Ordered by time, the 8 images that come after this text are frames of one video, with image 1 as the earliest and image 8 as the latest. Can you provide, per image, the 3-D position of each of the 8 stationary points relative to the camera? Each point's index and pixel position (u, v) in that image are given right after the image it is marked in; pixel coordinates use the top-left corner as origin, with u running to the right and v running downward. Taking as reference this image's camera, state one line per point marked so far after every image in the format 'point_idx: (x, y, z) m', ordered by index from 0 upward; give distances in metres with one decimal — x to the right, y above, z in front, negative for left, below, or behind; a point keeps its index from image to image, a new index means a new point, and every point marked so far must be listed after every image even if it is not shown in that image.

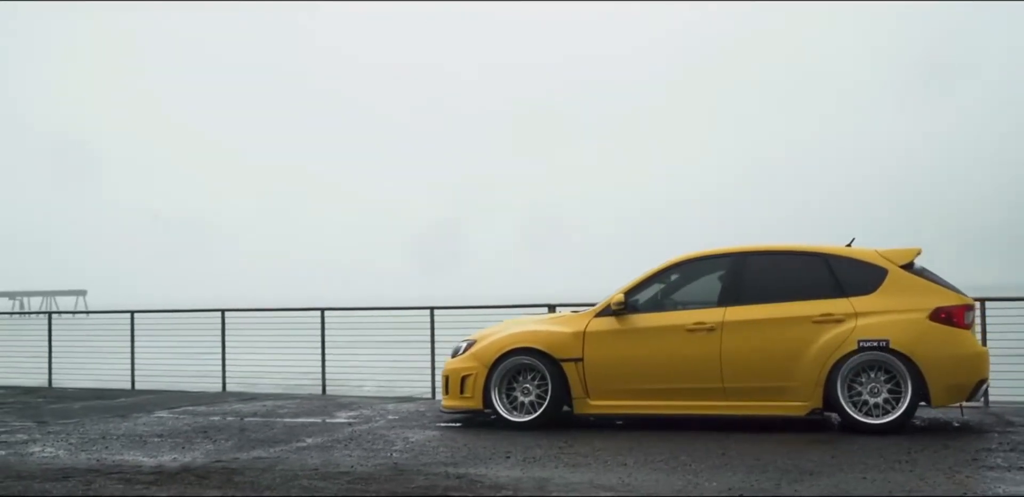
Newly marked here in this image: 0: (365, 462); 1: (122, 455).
0: (-1.0, -1.4, +6.5) m
1: (-2.9, -1.5, +7.2) m
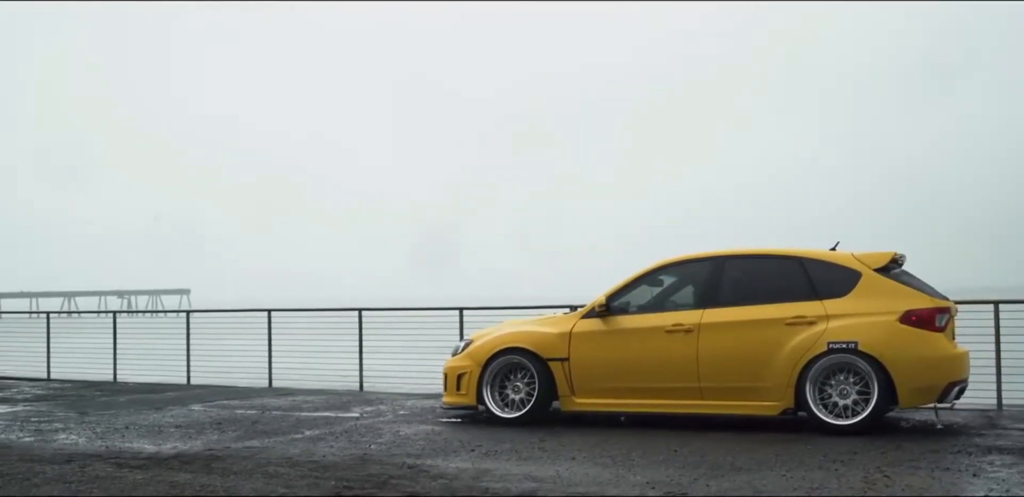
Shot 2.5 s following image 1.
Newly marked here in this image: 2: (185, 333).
0: (-1.3, -1.5, +7.1) m
1: (-3.1, -1.6, +7.9) m
2: (-6.0, -1.6, +18.0) m
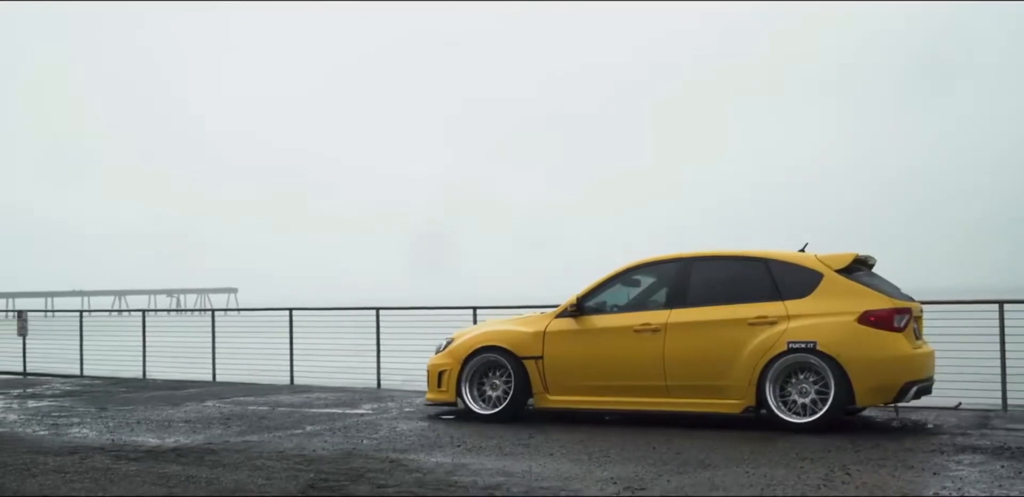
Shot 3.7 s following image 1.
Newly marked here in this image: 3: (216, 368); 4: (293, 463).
0: (-1.4, -1.5, +7.4) m
1: (-3.1, -1.6, +8.2) m
2: (-5.7, -1.6, +18.5) m
3: (-5.3, -2.1, +17.7) m
4: (-1.5, -1.4, +6.6) m
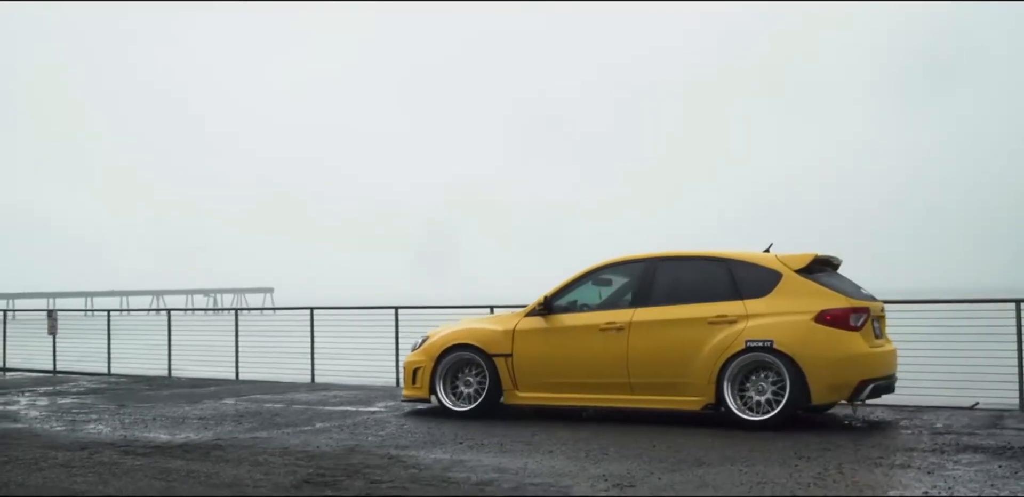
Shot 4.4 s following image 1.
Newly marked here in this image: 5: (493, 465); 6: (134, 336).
0: (-1.4, -1.5, +7.5) m
1: (-3.1, -1.6, +8.4) m
2: (-5.3, -1.6, +18.8) m
3: (-5.0, -2.1, +17.9) m
4: (-1.5, -1.4, +6.7) m
5: (-0.1, -1.4, +6.4) m
6: (-7.6, -1.8, +19.8) m
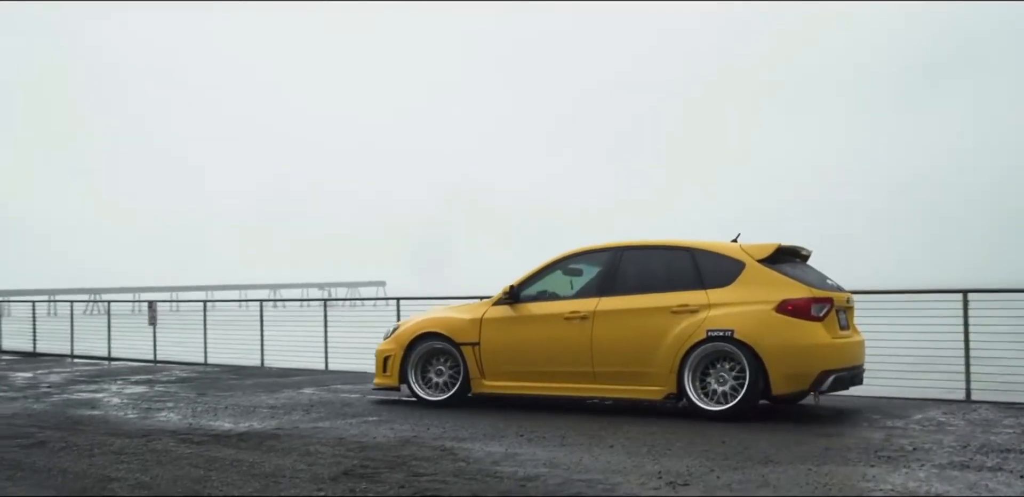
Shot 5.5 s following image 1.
0: (-0.9, -1.4, +7.3) m
1: (-2.5, -1.5, +8.4) m
2: (-3.6, -1.4, +18.9) m
3: (-3.4, -2.0, +18.1) m
4: (-1.1, -1.3, +6.5) m
5: (+0.2, -1.3, +6.1) m
6: (-5.8, -1.6, +20.2) m
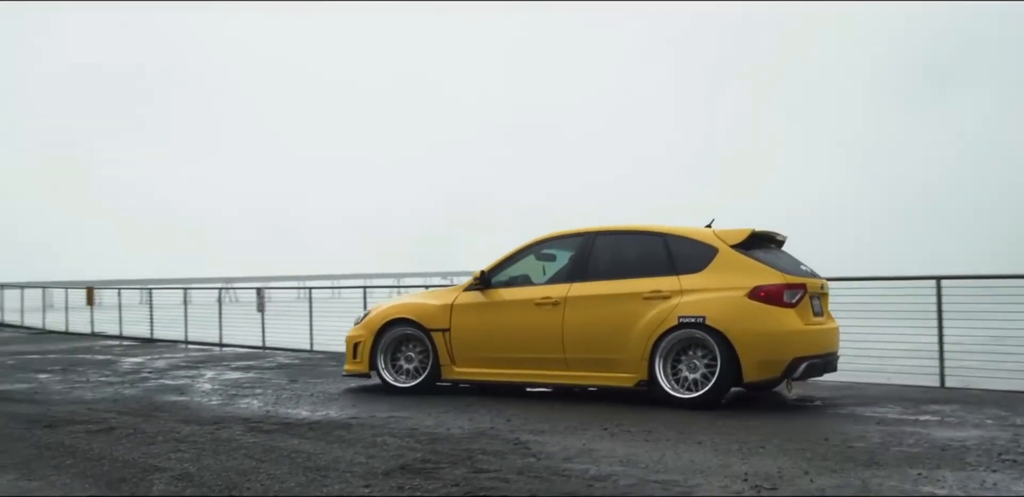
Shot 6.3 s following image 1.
0: (-0.3, -1.3, +6.9) m
1: (-1.8, -1.3, +8.2) m
2: (-1.6, -1.2, +18.8) m
3: (-1.5, -1.7, +17.9) m
4: (-0.6, -1.2, +6.2) m
5: (+0.6, -1.2, +5.6) m
6: (-3.7, -1.4, +20.4) m
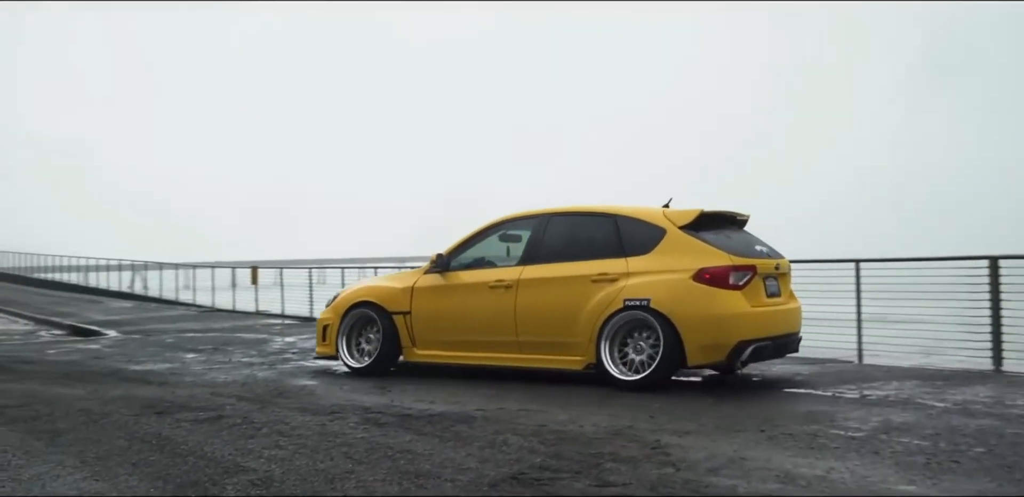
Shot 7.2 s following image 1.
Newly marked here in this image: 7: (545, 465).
0: (+0.6, -1.1, +6.2) m
1: (-0.7, -1.2, +7.7) m
2: (+1.2, -0.8, +18.1) m
3: (+1.2, -1.4, +17.2) m
4: (+0.1, -1.1, +5.5) m
5: (+1.3, -1.1, +4.7) m
6: (-0.5, -1.0, +20.0) m
7: (+0.2, -1.0, +4.7) m
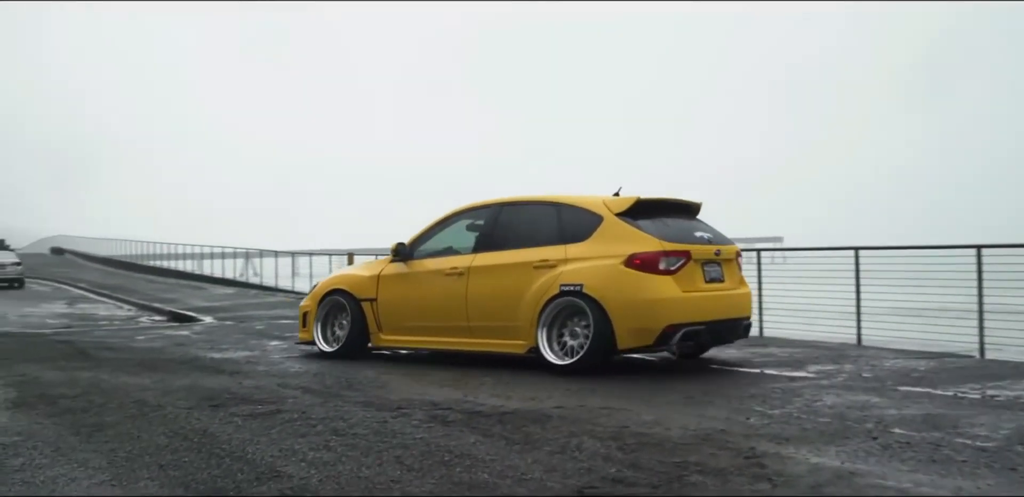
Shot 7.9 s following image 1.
0: (+1.0, -1.0, +5.6) m
1: (-0.1, -1.0, +7.2) m
2: (+2.9, -0.5, +17.3) m
3: (+2.8, -1.2, +16.5) m
4: (+0.5, -1.0, +4.9) m
5: (+1.6, -1.0, +4.0) m
6: (+1.4, -0.7, +19.4) m
7: (+0.5, -1.0, +4.2) m
